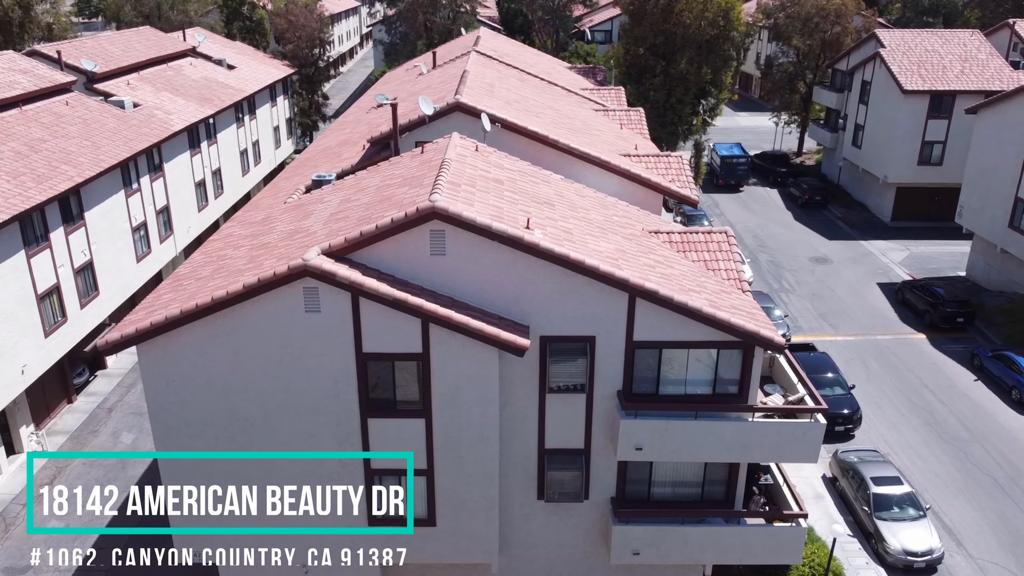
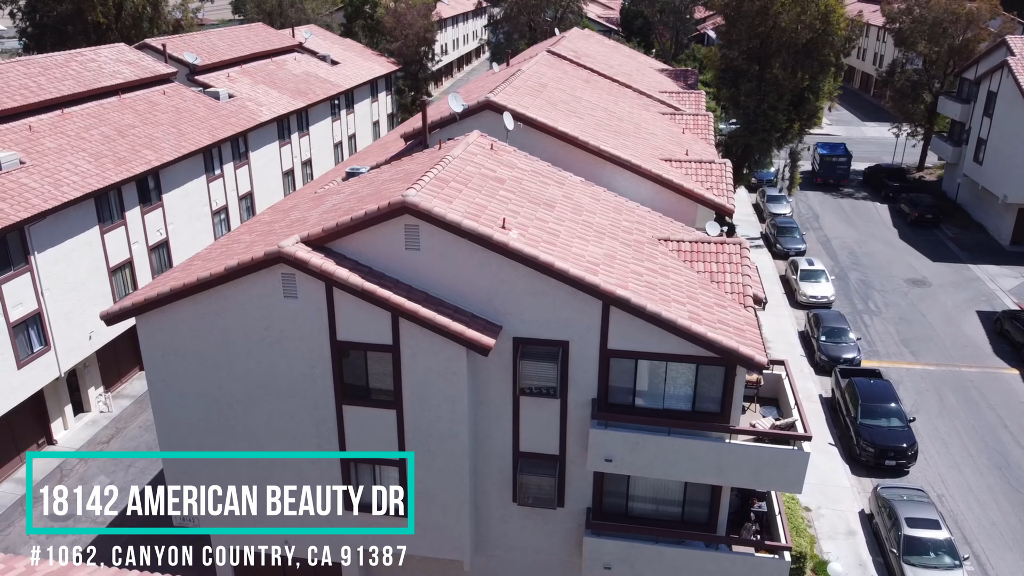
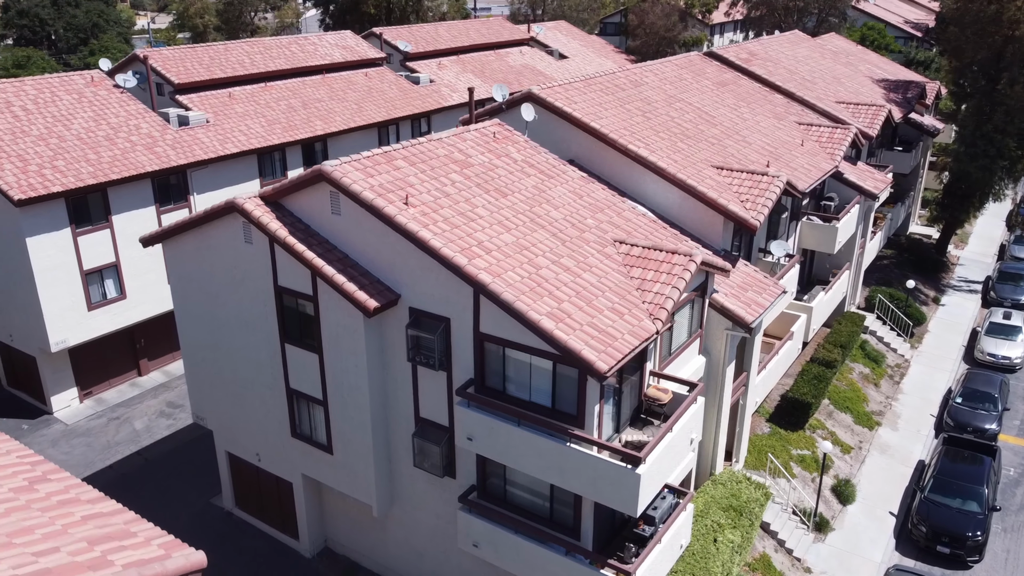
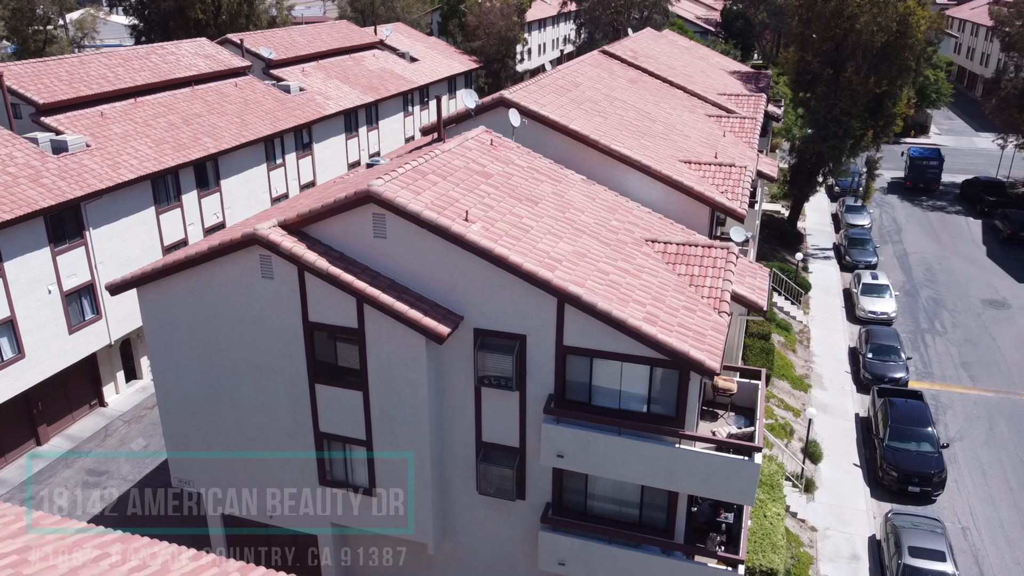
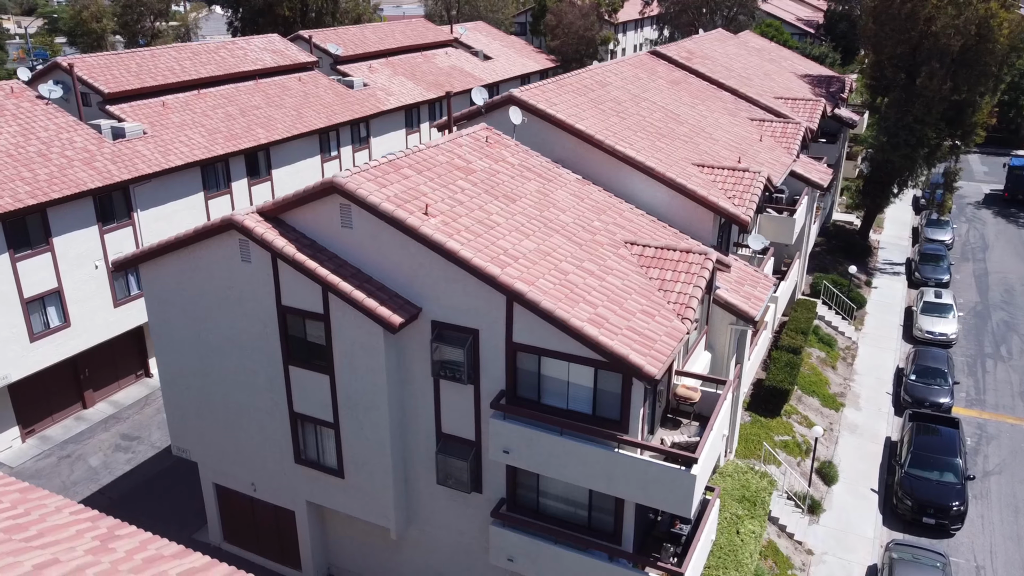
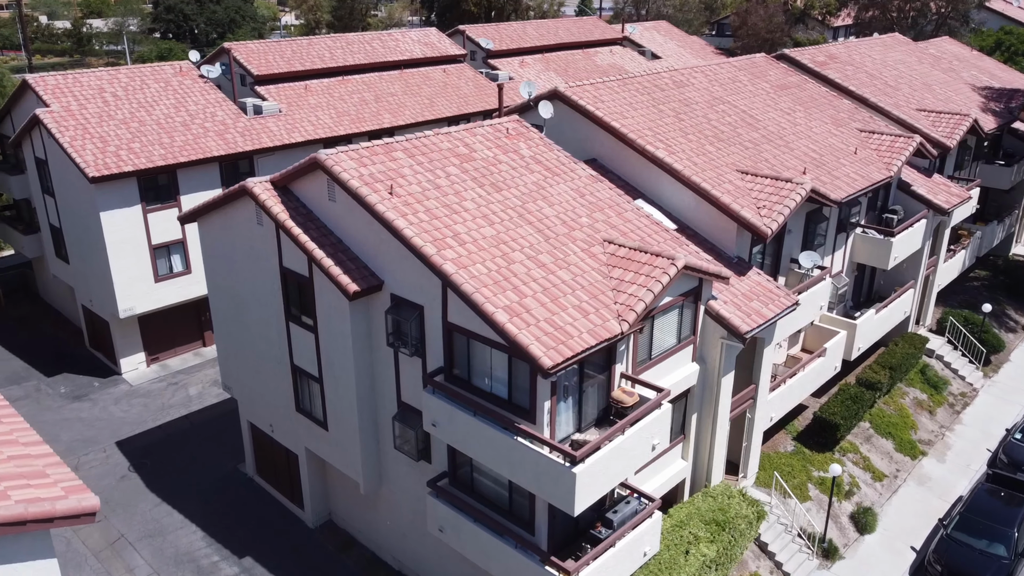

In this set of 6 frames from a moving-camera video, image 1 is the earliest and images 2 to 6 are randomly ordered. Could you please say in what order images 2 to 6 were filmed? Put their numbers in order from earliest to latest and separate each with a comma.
2, 4, 5, 3, 6
